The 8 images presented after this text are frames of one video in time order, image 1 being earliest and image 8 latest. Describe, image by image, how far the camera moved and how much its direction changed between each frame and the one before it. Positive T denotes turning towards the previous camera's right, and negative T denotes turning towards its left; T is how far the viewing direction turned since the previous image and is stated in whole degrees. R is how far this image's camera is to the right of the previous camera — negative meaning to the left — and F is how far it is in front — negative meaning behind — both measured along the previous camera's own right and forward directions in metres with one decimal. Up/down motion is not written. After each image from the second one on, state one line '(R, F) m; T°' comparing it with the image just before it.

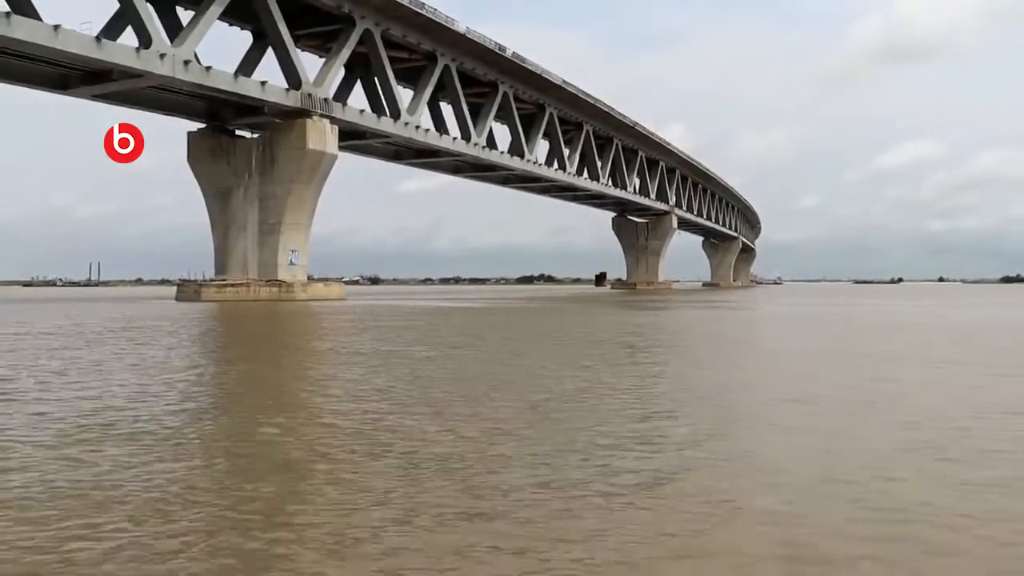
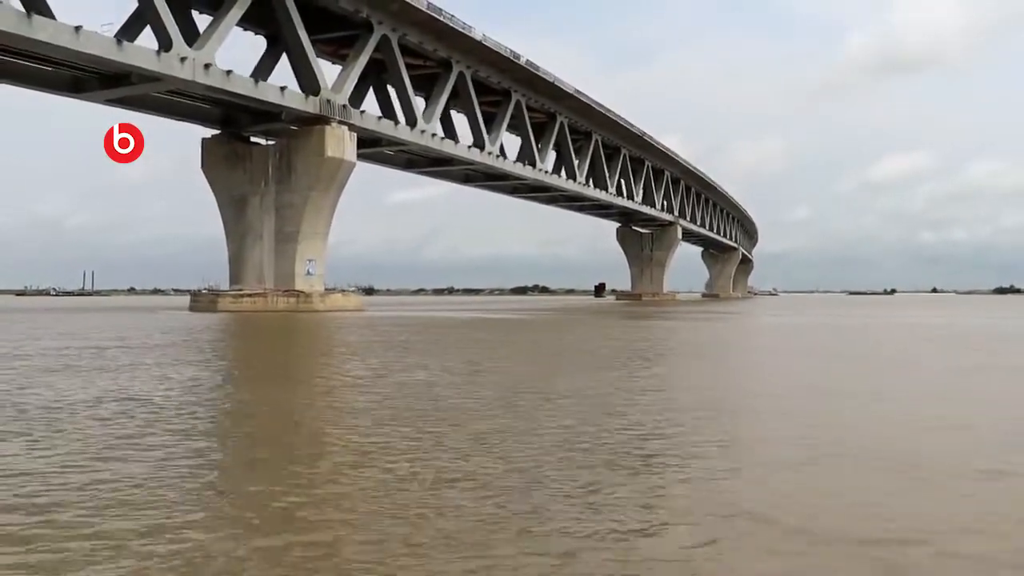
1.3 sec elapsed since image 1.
(-0.7, +0.4) m; +1°
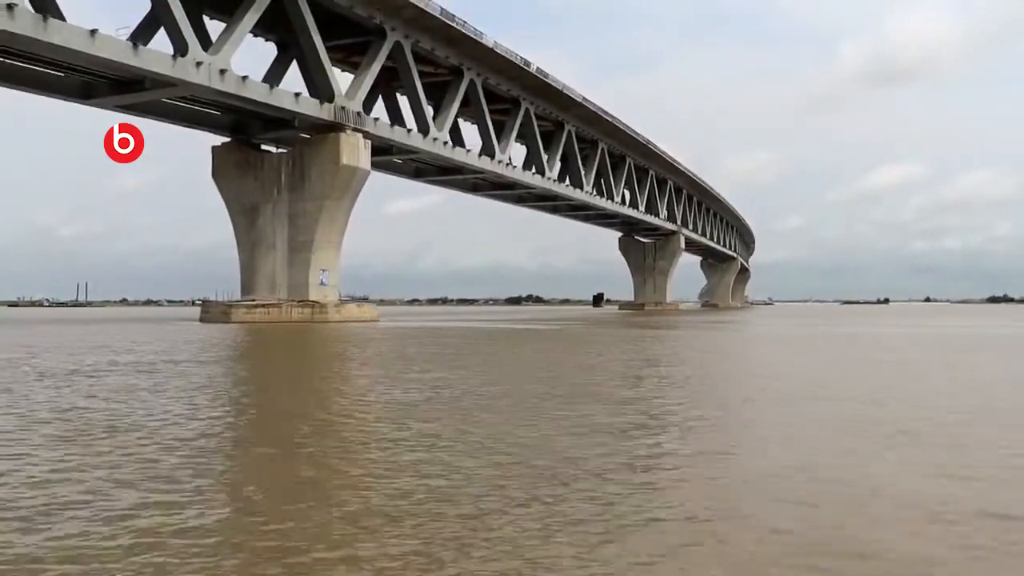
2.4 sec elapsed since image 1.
(-0.6, +0.4) m; +1°
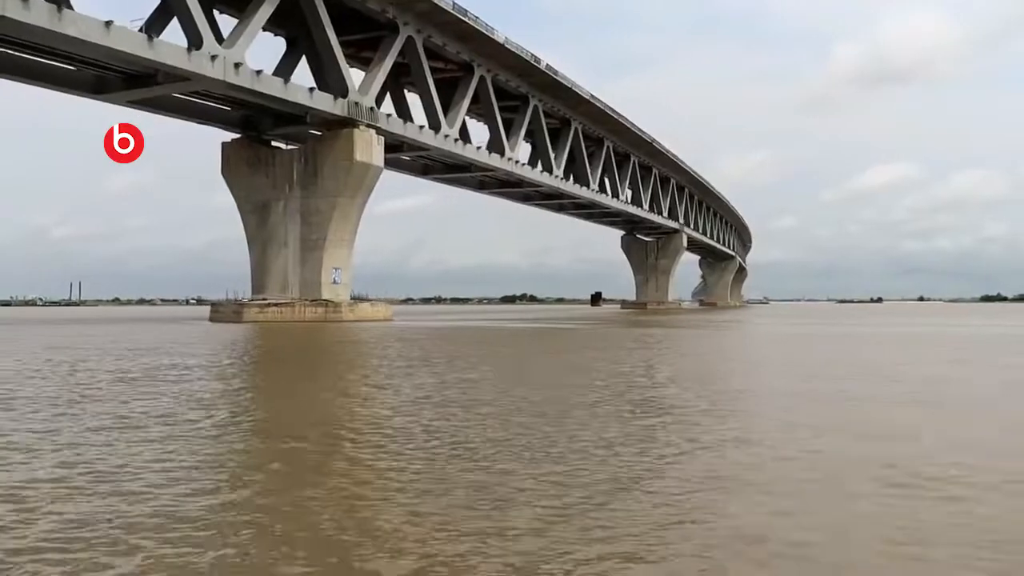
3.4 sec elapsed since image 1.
(-0.5, +0.3) m; +1°
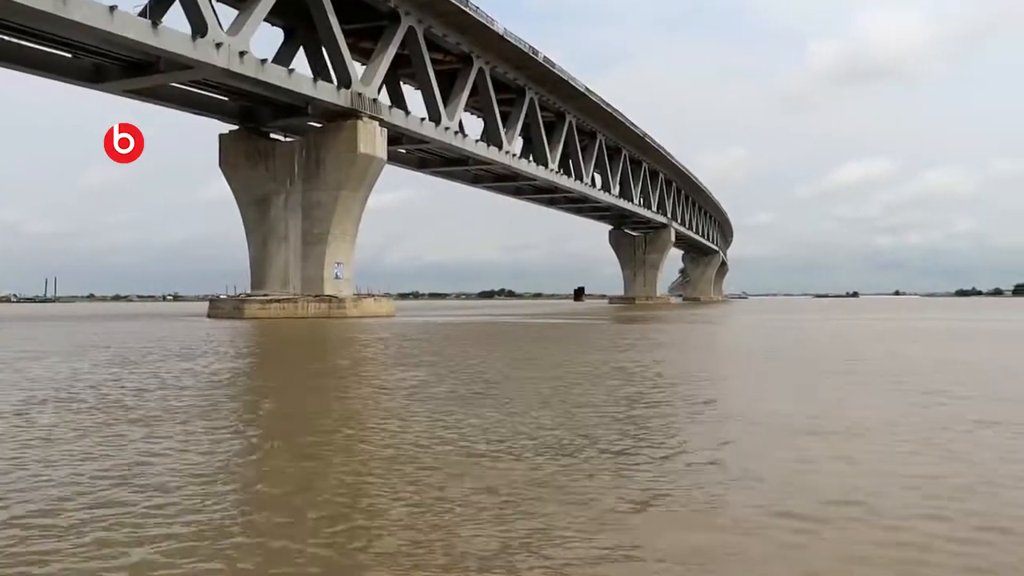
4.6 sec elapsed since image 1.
(-0.7, +0.3) m; +2°
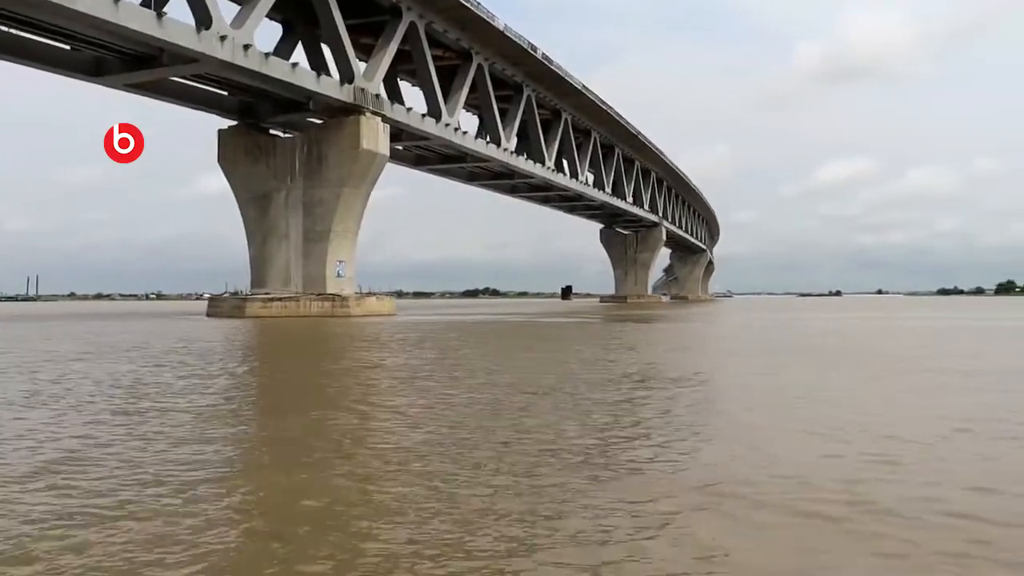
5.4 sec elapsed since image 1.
(-0.5, +0.2) m; +1°
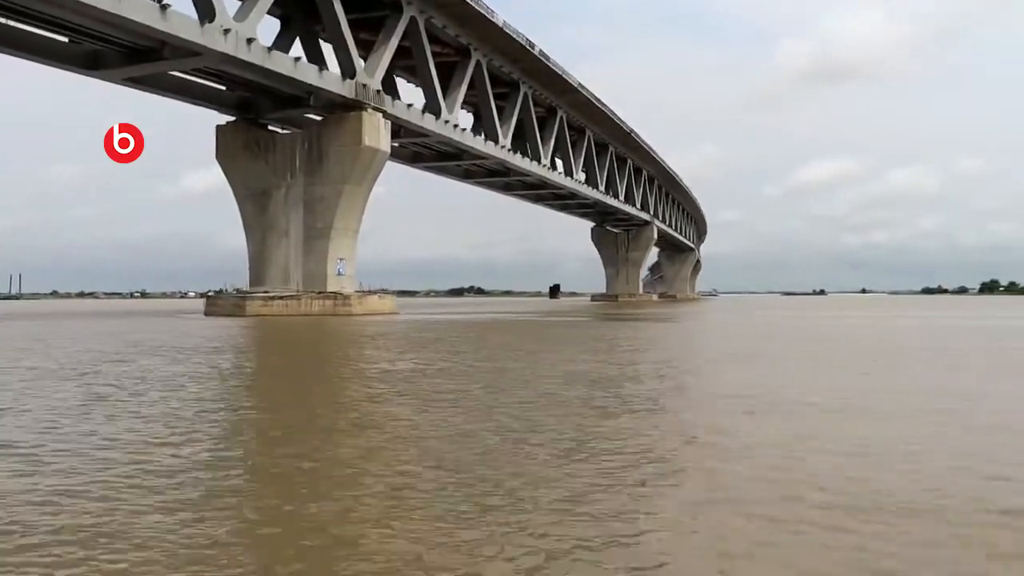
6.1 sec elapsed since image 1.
(-0.4, +0.2) m; +1°
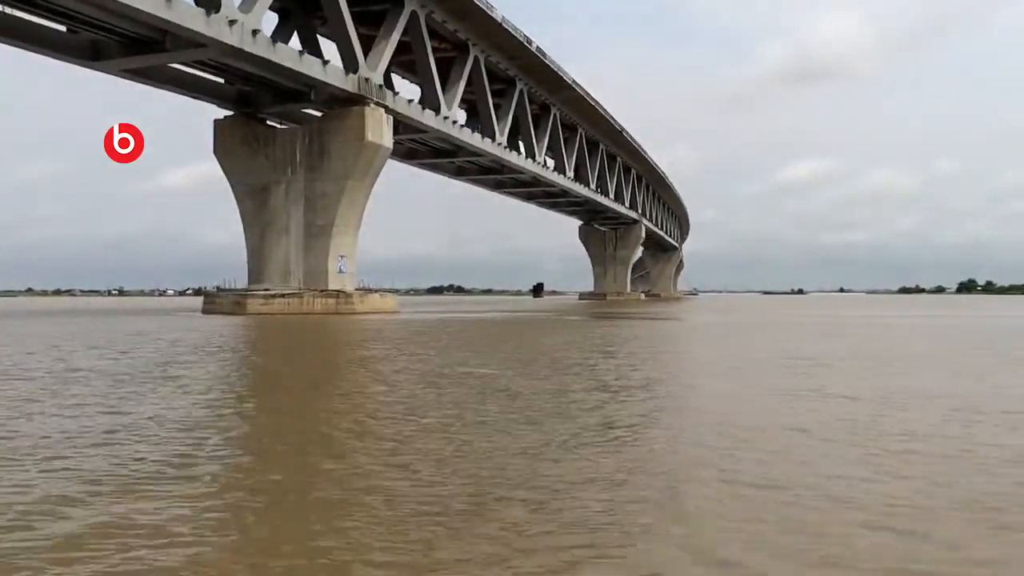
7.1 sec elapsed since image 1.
(-0.6, +0.2) m; +1°
